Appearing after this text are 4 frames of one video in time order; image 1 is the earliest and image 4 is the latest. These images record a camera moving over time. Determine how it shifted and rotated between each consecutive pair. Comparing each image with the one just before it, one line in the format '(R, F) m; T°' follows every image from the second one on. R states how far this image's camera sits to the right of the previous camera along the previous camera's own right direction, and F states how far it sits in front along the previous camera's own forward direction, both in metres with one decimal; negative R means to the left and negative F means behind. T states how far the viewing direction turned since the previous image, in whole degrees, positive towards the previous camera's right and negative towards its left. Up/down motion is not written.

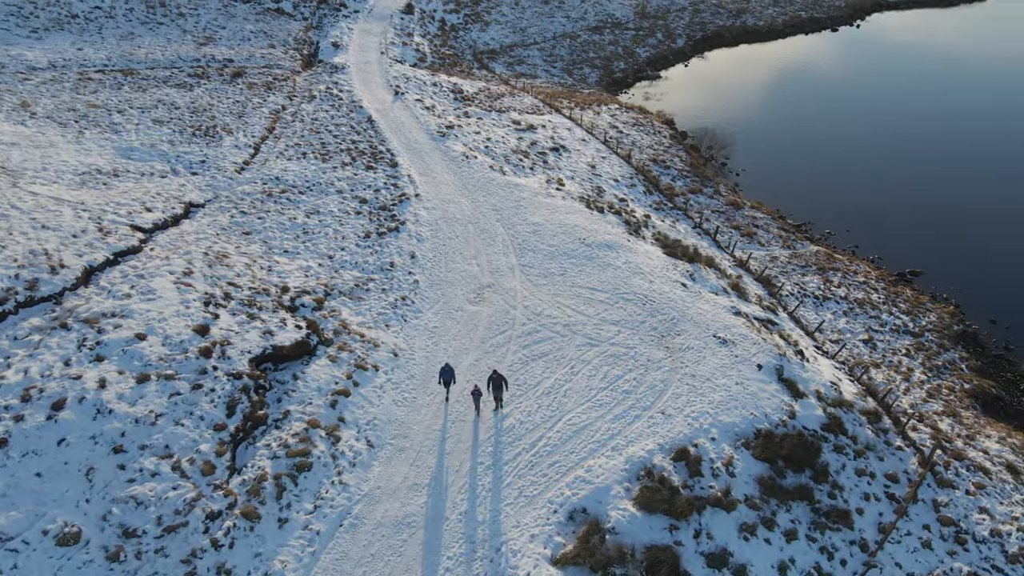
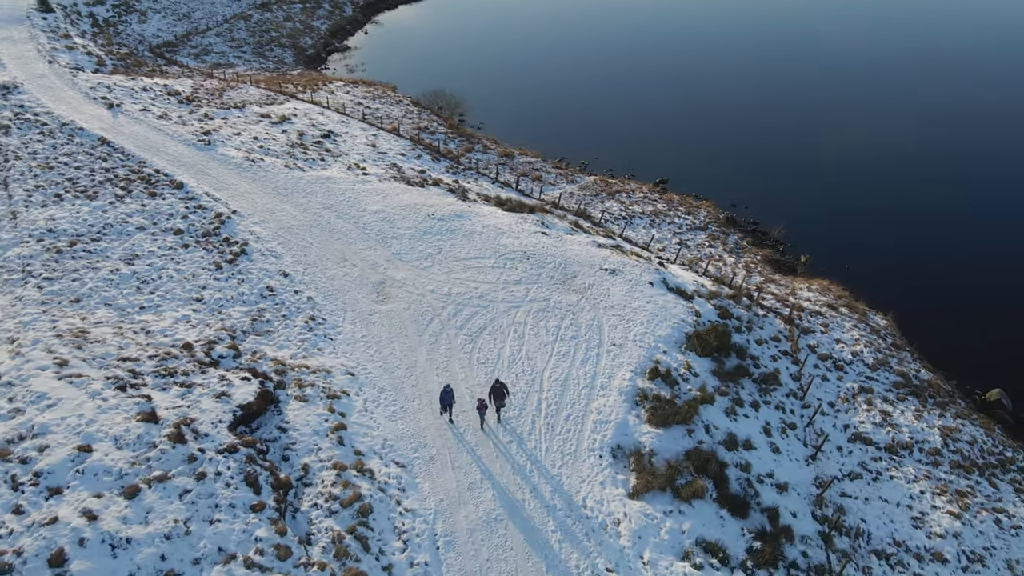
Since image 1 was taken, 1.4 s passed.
(-5.7, +1.0) m; +25°
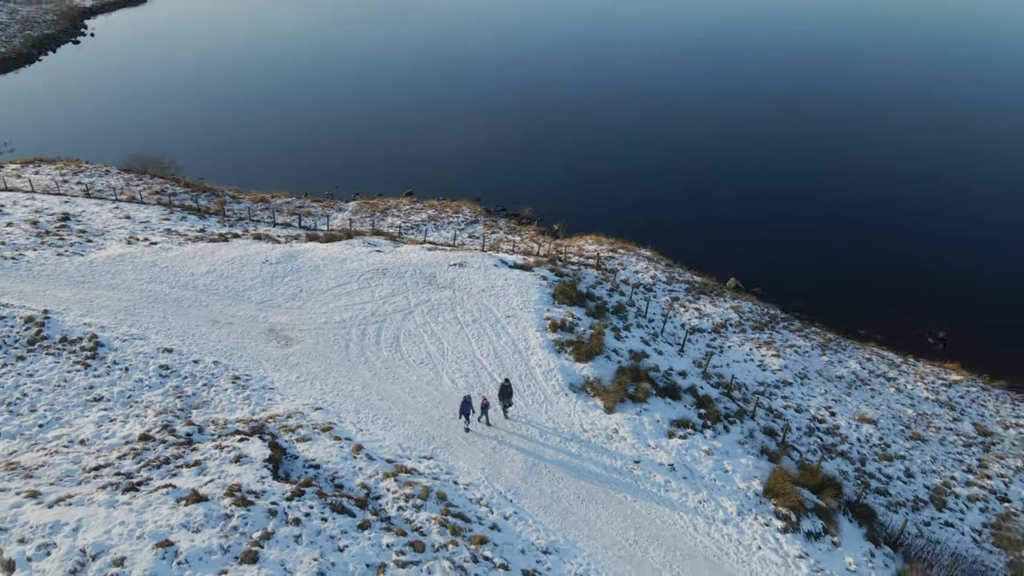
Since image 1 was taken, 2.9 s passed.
(-6.4, -0.7) m; +27°
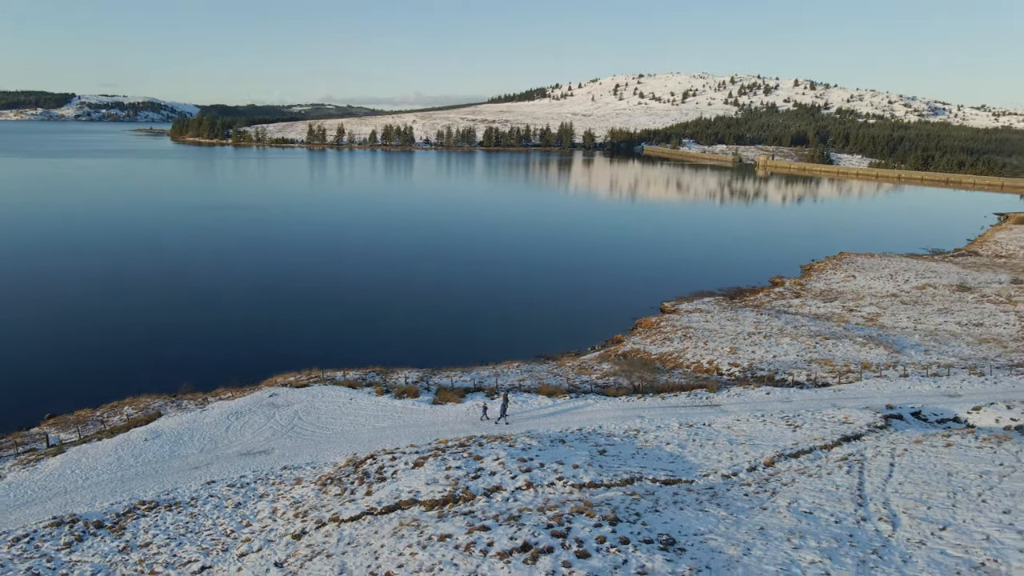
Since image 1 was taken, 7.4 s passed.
(-20.3, -4.0) m; +55°
